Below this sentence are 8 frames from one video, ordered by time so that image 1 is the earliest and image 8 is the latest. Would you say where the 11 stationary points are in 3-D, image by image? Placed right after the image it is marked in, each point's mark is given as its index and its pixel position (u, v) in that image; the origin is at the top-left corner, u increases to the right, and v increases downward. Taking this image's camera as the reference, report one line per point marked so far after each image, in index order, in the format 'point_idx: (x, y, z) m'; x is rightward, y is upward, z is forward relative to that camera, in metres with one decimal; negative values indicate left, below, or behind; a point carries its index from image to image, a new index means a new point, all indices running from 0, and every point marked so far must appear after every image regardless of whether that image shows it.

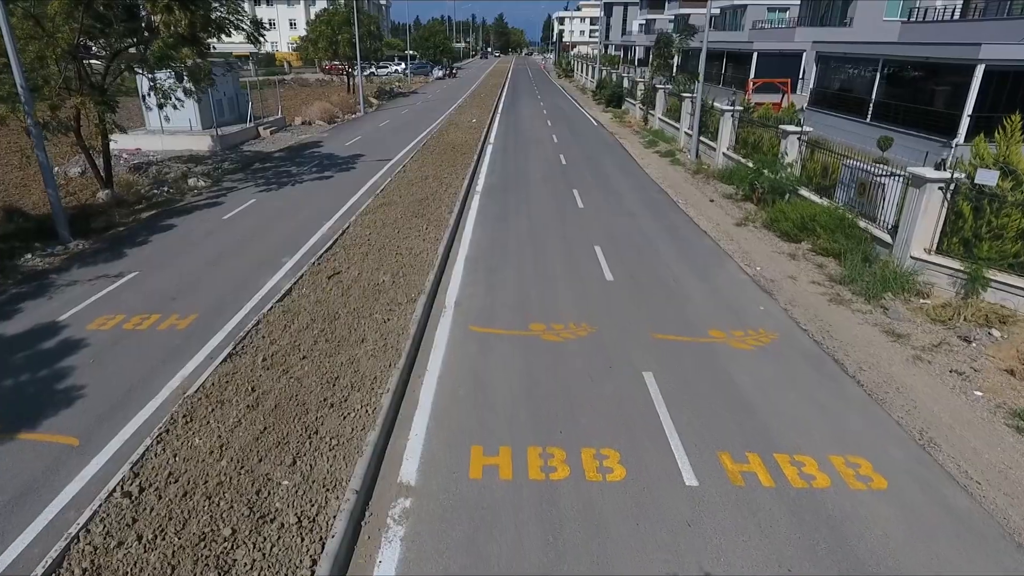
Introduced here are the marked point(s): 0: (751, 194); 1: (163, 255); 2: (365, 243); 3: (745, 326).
0: (+6.3, +2.5, +16.3) m
1: (-7.0, +0.7, +12.2) m
2: (-2.8, +0.9, +11.8) m
3: (+3.5, -0.6, +9.1) m
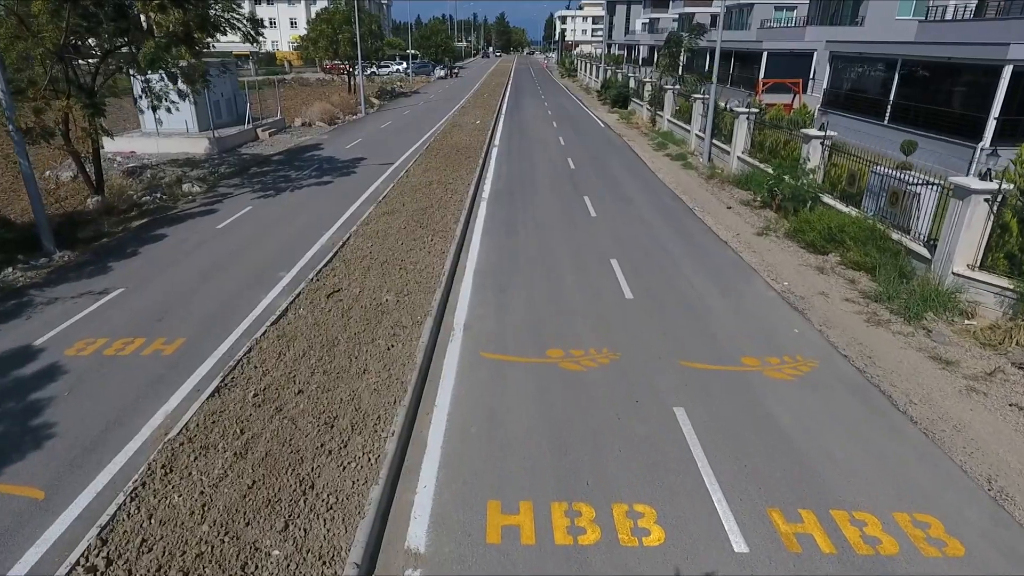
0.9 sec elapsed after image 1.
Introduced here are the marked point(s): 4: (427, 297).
0: (+6.6, +2.2, +15.5) m
1: (-6.8, +0.4, +11.5) m
2: (-2.6, +0.6, +11.1) m
3: (+3.6, -0.9, +8.4) m
4: (-1.3, -0.1, +9.3) m
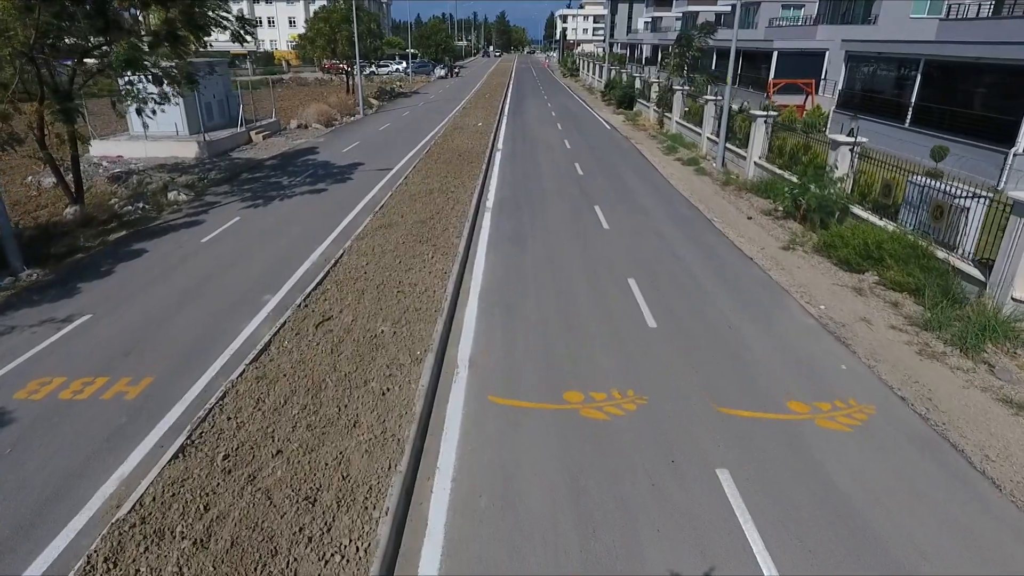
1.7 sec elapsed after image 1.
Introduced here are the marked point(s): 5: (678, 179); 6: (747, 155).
0: (+6.7, +1.8, +14.5) m
1: (-6.6, 0.0, +10.5) m
2: (-2.5, +0.2, +10.1) m
3: (+3.8, -1.3, +7.4) m
4: (-1.1, -0.5, +8.3) m
5: (+5.3, +3.4, +19.5) m
6: (+7.3, +4.1, +19.1) m
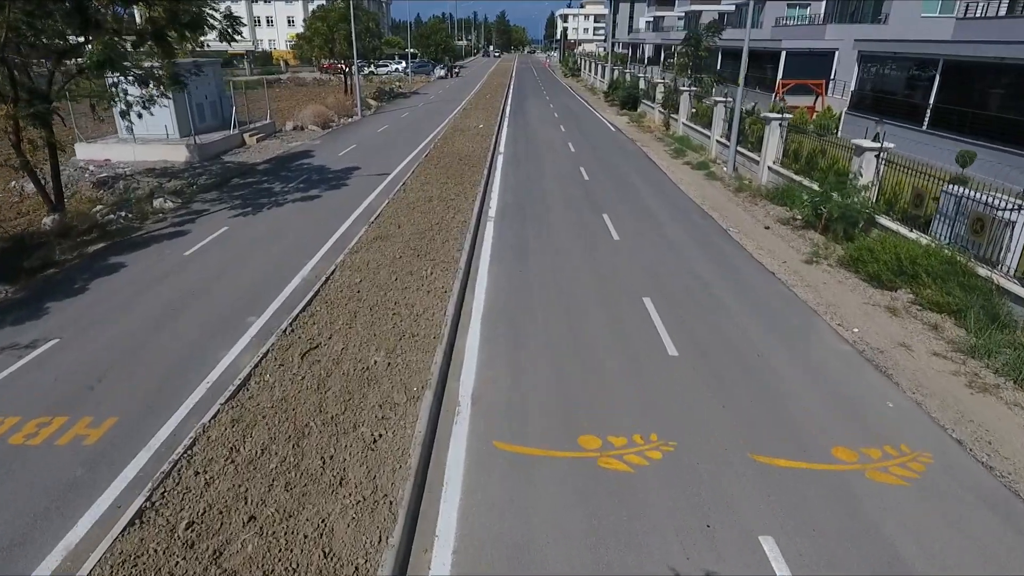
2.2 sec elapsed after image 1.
0: (+6.8, +1.5, +13.7) m
1: (-6.5, -0.3, +9.7) m
2: (-2.4, -0.1, +9.3) m
3: (+3.9, -1.6, +6.6) m
4: (-1.1, -0.8, +7.5) m
5: (+5.4, +3.1, +18.7) m
6: (+7.4, +3.8, +18.2) m
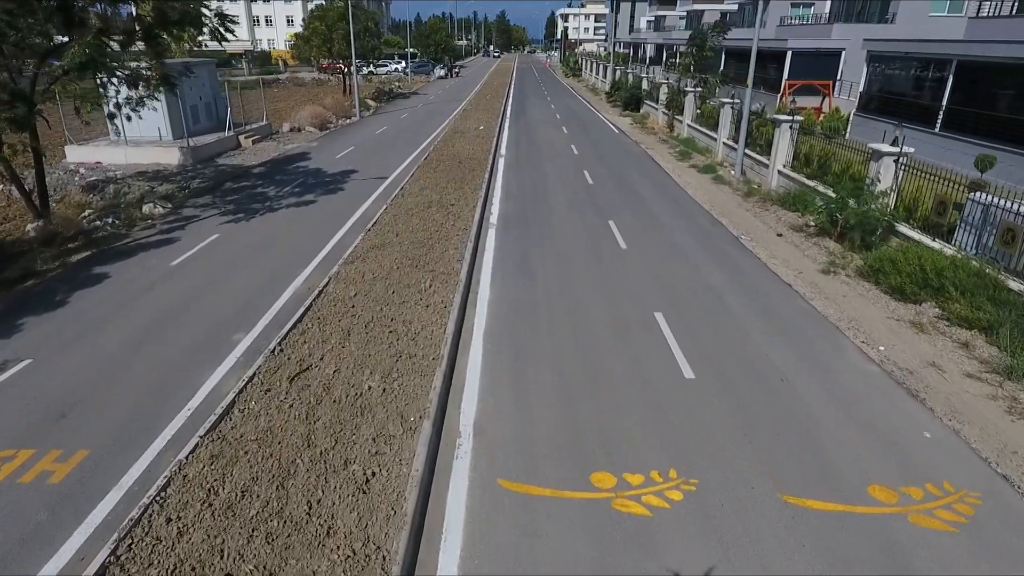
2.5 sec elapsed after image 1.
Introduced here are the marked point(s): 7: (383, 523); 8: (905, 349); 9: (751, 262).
0: (+6.8, +1.3, +13.2) m
1: (-6.5, -0.5, +9.2) m
2: (-2.3, -0.3, +8.8) m
3: (+3.9, -1.8, +6.0) m
4: (-1.0, -1.1, +7.0) m
5: (+5.4, +2.9, +18.1) m
6: (+7.4, +3.6, +17.7) m
7: (-1.0, -1.9, +4.9) m
8: (+5.4, -0.8, +8.5) m
9: (+4.7, +0.5, +12.0) m
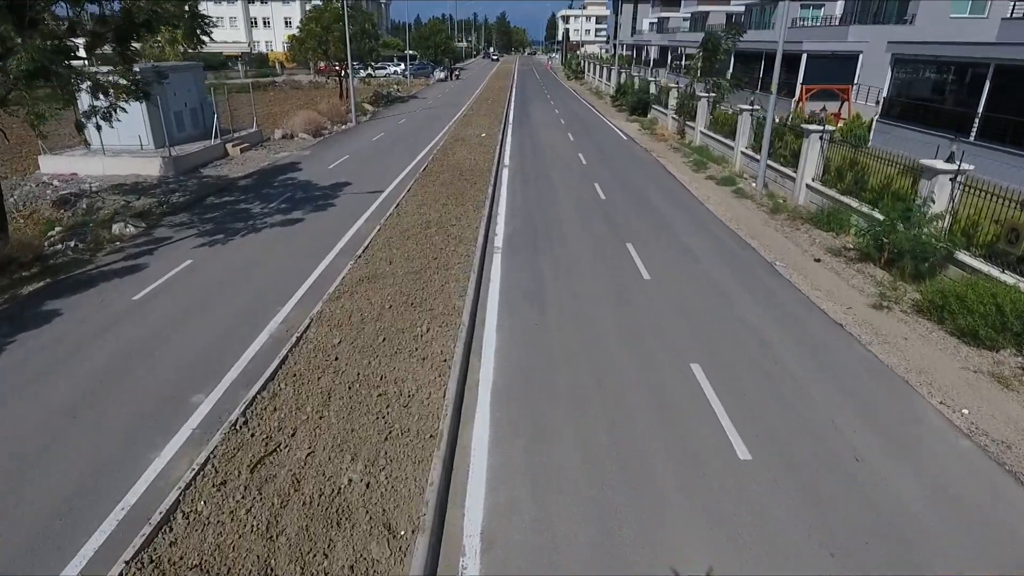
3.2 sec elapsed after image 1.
0: (+7.0, +0.7, +11.8) m
1: (-6.3, -1.1, +7.8) m
2: (-2.2, -0.9, +7.4) m
3: (+4.1, -2.4, +4.6) m
4: (-0.9, -1.7, +5.6) m
5: (+5.6, +2.3, +16.8) m
6: (+7.6, +3.0, +16.3) m
7: (-0.9, -2.5, +3.5) m
8: (+5.6, -1.4, +7.1) m
9: (+4.8, -0.1, +10.6) m
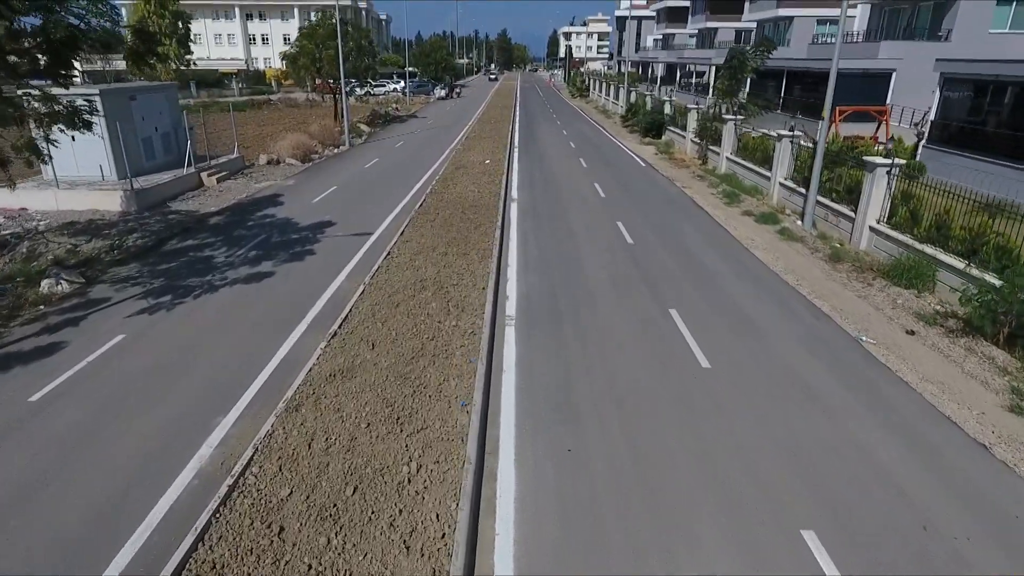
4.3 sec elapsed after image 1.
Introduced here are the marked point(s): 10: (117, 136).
0: (+7.2, -0.6, +9.4) m
1: (-6.1, -2.3, +5.3) m
2: (-1.9, -2.1, +4.9) m
3: (+4.3, -3.5, +2.1) m
4: (-0.6, -2.8, +3.1) m
5: (+5.8, +0.9, +14.4) m
6: (+7.8, +1.6, +13.9) m
7: (-0.6, -3.5, +1.0) m
8: (+5.8, -2.6, +4.6) m
9: (+5.1, -1.3, +8.2) m
10: (-11.6, +4.6, +18.1) m
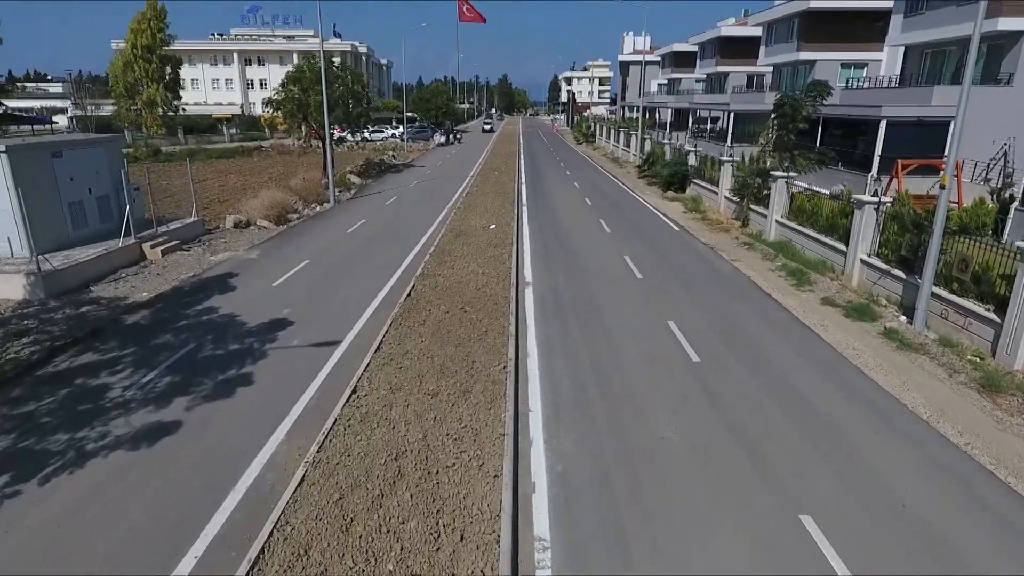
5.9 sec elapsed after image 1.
0: (+7.5, -2.5, +5.4) m
1: (-5.8, -3.9, +1.3) m
2: (-1.6, -3.7, +0.9) m
3: (+4.6, -4.9, -2.0) m
4: (-0.3, -4.2, -1.0) m
5: (+6.1, -1.3, +10.5) m
6: (+8.2, -0.6, +10.1) m
7: (-0.3, -4.9, -3.1) m
8: (+6.2, -4.2, +0.6) m
9: (+5.4, -3.1, +4.2) m
10: (-11.3, +2.1, +14.5) m
